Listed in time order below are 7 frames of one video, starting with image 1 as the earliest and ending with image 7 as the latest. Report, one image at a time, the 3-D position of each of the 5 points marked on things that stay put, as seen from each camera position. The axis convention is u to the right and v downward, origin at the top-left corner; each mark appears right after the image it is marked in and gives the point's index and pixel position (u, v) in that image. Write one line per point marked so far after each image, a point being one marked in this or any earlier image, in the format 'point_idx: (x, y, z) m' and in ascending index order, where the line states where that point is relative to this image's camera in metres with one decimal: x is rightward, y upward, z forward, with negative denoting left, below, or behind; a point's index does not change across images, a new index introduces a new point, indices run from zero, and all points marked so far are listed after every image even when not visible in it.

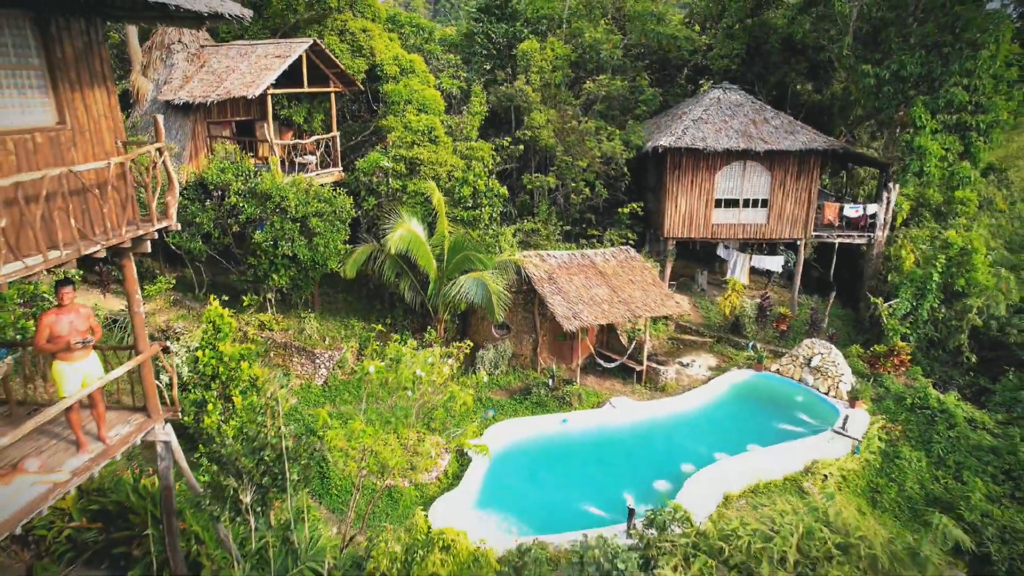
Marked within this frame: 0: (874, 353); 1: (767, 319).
0: (+6.1, -1.1, +15.4) m
1: (+4.7, -0.6, +16.9) m
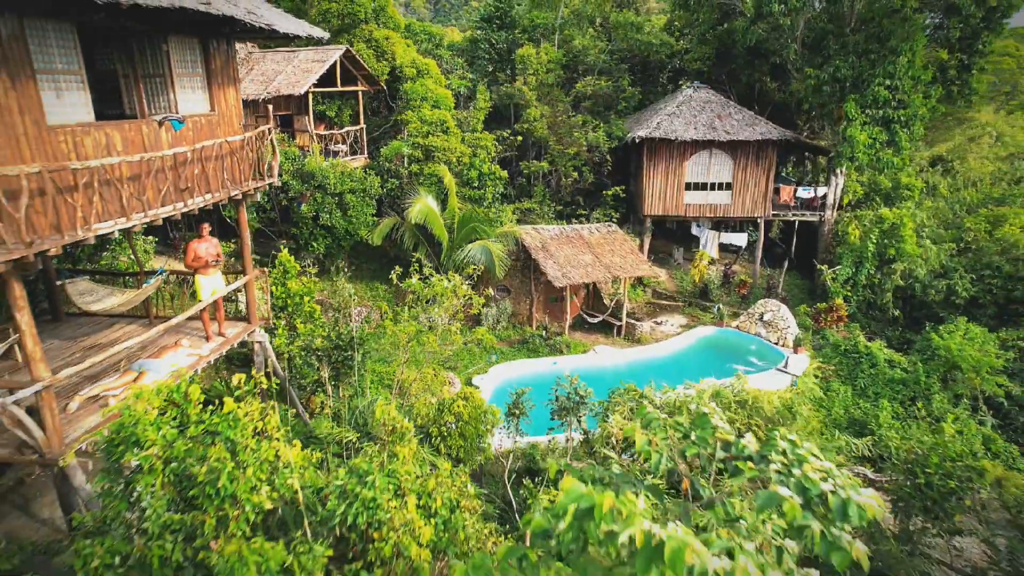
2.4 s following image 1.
0: (+6.1, -0.4, +18.1) m
1: (+4.7, +0.1, +19.6) m
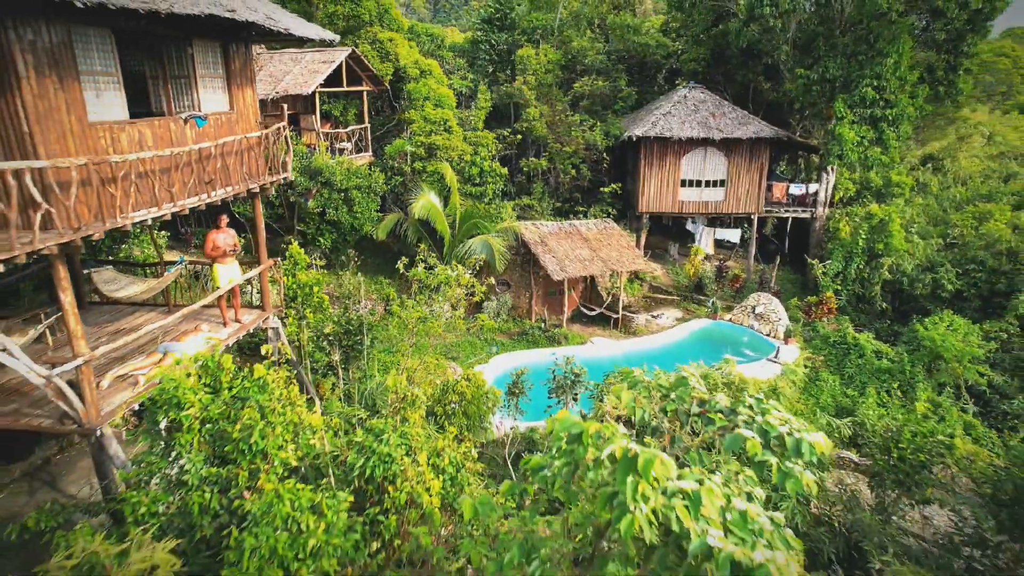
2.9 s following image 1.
0: (+6.1, -0.3, +18.7) m
1: (+4.7, +0.2, +20.2) m
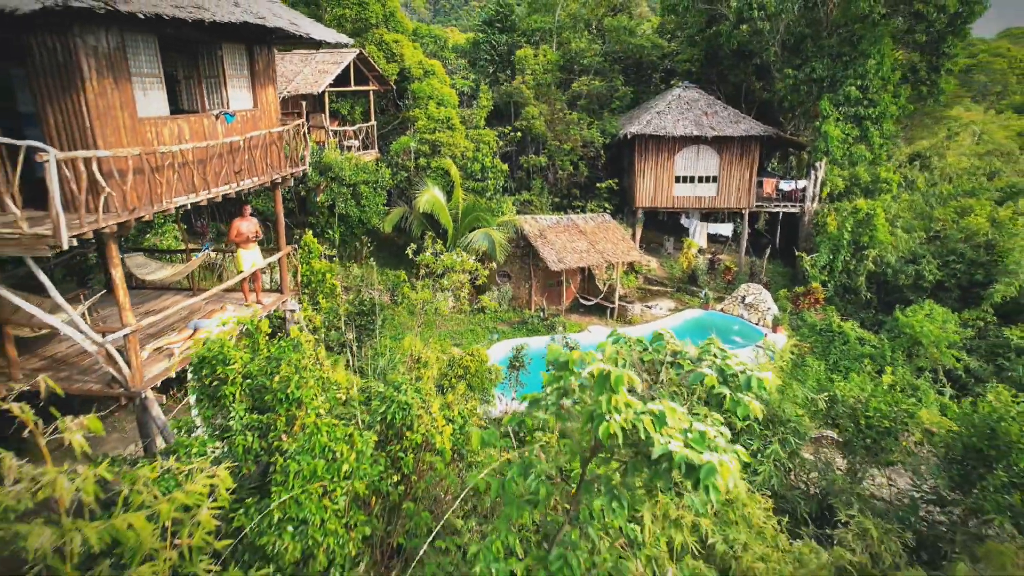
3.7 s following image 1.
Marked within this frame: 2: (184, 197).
0: (+6.1, -0.1, +19.5) m
1: (+4.7, +0.4, +21.0) m
2: (-2.8, +0.8, +7.6) m
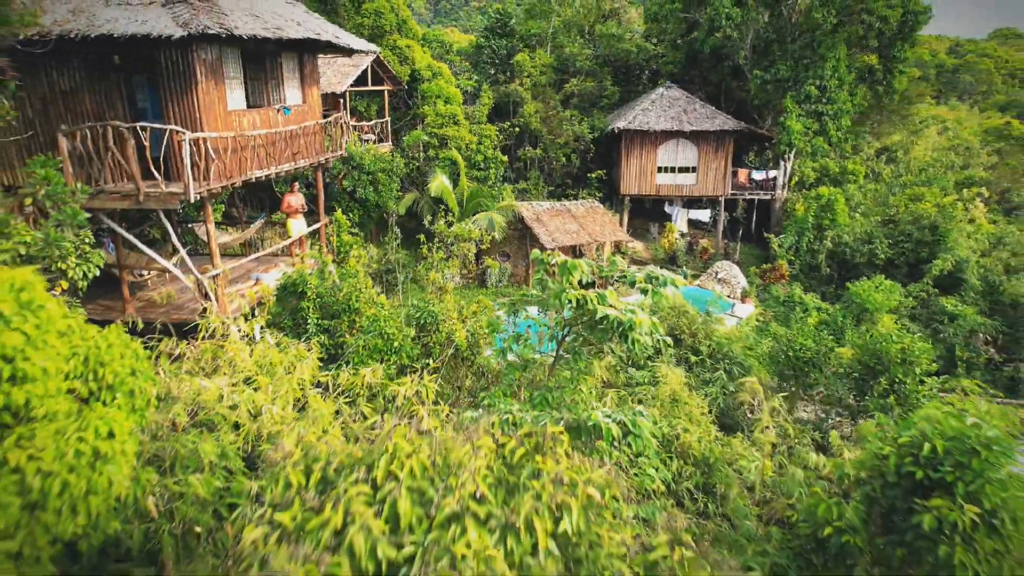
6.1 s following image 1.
0: (+6.1, +0.4, +21.8) m
1: (+4.7, +0.9, +23.3) m
2: (-2.8, +1.3, +10.0) m
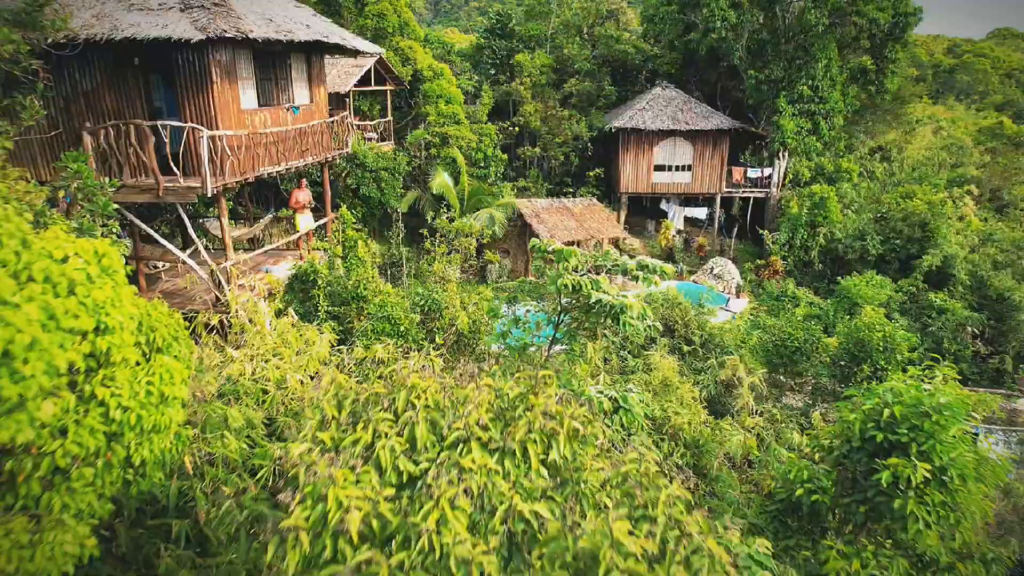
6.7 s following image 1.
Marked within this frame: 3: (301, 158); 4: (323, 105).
0: (+6.1, +0.5, +22.3) m
1: (+4.7, +1.0, +23.8) m
2: (-2.8, +1.4, +10.4) m
3: (-2.7, +1.7, +11.6) m
4: (-2.7, +2.7, +13.1) m
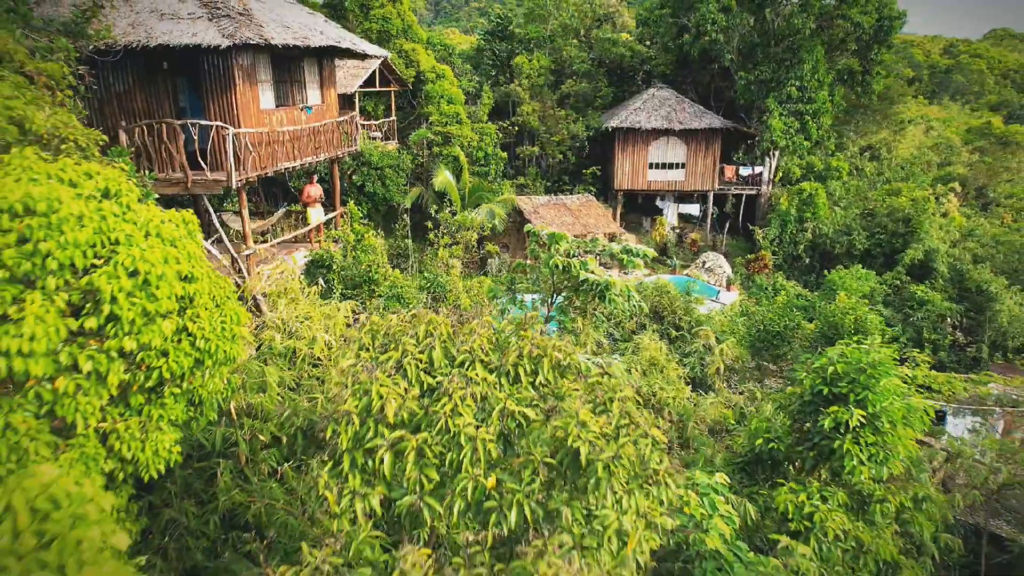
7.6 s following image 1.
0: (+6.1, +0.7, +23.1) m
1: (+4.7, +1.2, +24.6) m
2: (-2.8, +1.5, +11.3) m
3: (-2.7, +1.8, +12.4) m
4: (-2.7, +2.8, +13.9) m
